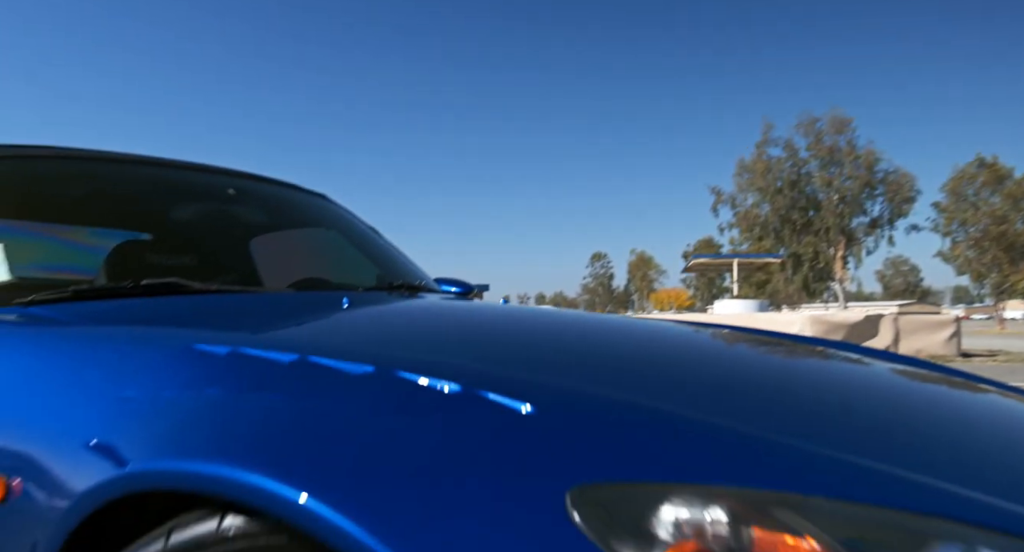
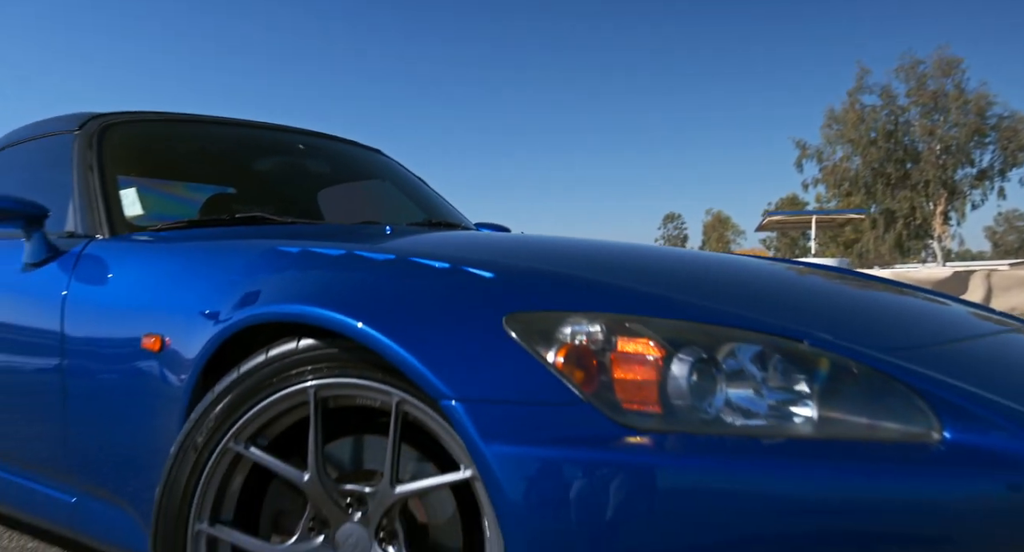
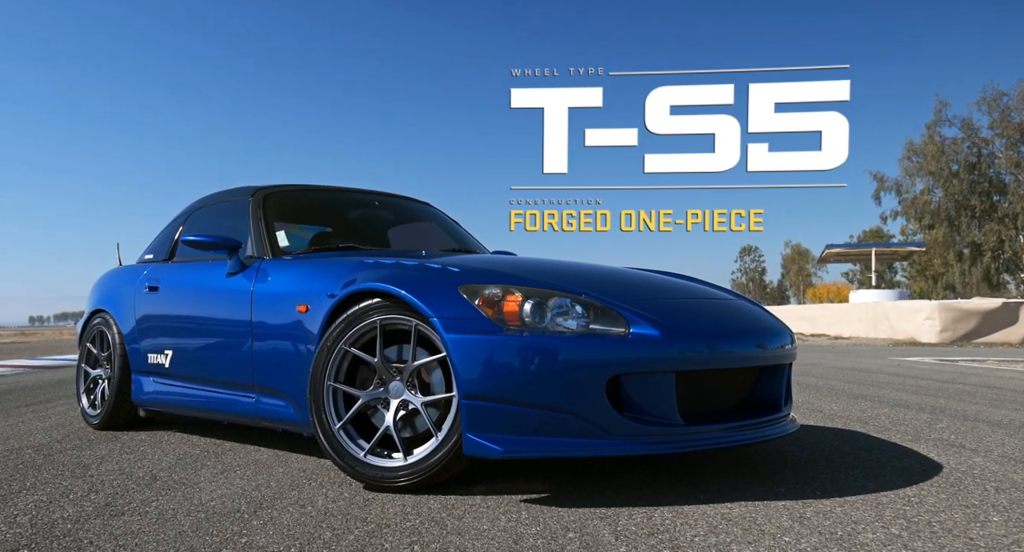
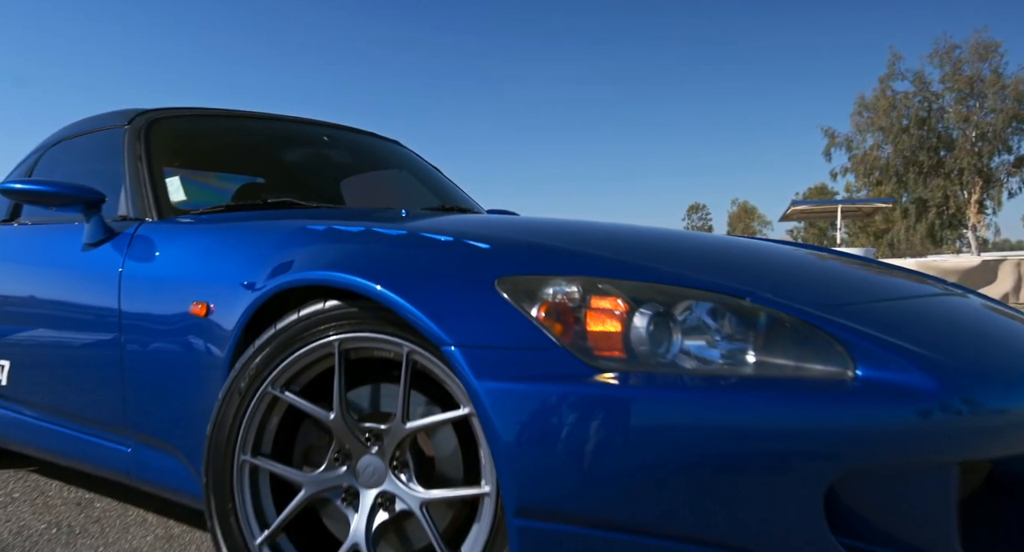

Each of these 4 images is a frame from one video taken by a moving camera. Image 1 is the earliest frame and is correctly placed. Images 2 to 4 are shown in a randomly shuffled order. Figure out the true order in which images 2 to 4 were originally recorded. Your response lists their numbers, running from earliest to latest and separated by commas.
2, 4, 3
